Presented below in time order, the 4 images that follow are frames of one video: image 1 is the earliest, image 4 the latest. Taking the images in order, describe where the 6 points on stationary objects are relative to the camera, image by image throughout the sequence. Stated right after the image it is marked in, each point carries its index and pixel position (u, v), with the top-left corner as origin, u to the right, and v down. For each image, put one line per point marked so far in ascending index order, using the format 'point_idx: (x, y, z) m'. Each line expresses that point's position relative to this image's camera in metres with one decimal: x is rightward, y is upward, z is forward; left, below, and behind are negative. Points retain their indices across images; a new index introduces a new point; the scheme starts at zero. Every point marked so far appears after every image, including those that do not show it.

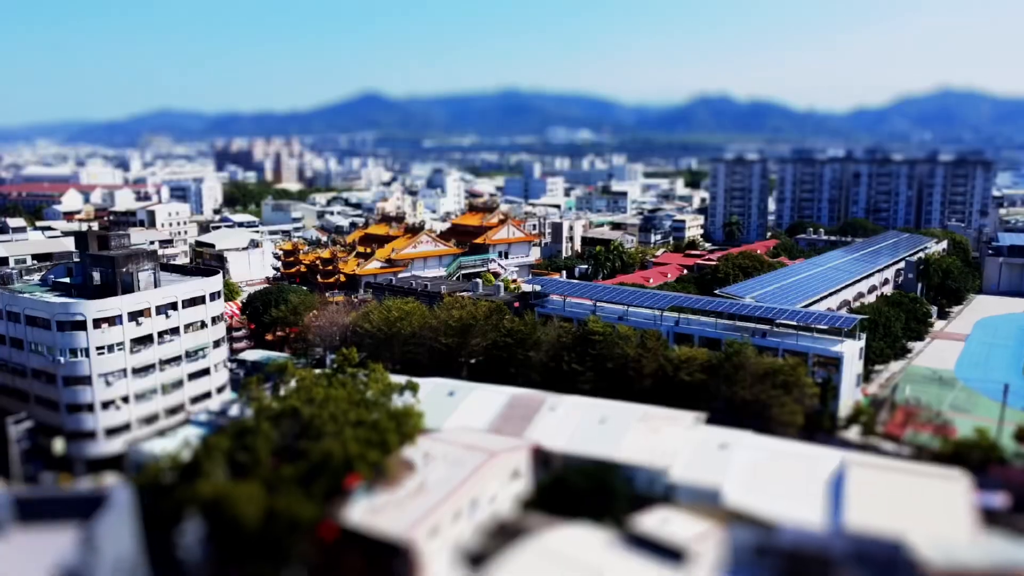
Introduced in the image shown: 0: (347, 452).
0: (-3.8, -3.7, +18.7) m
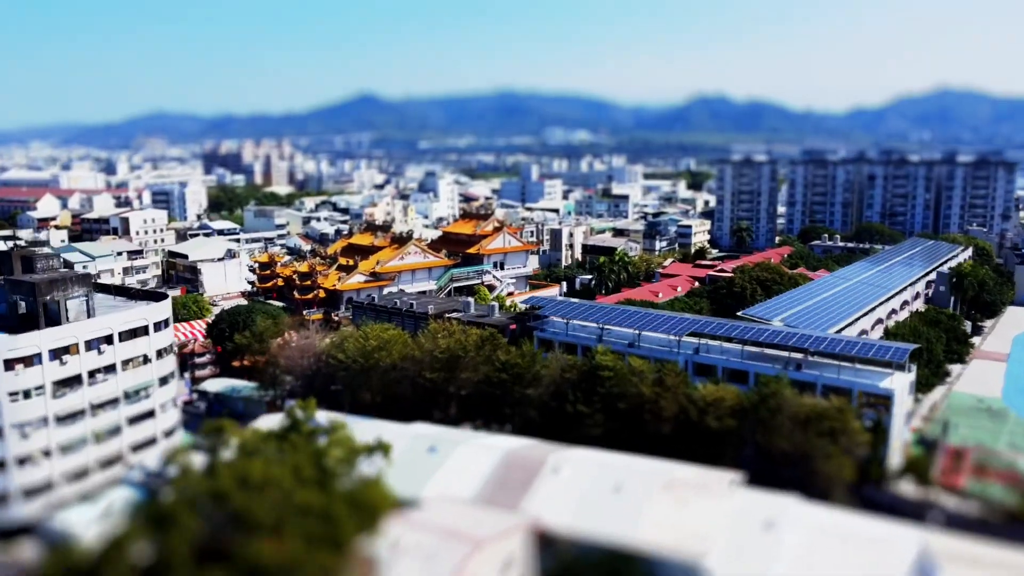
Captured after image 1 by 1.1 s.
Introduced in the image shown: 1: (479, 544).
0: (-3.9, -4.6, +14.3) m
1: (-0.6, -5.1, +16.4) m
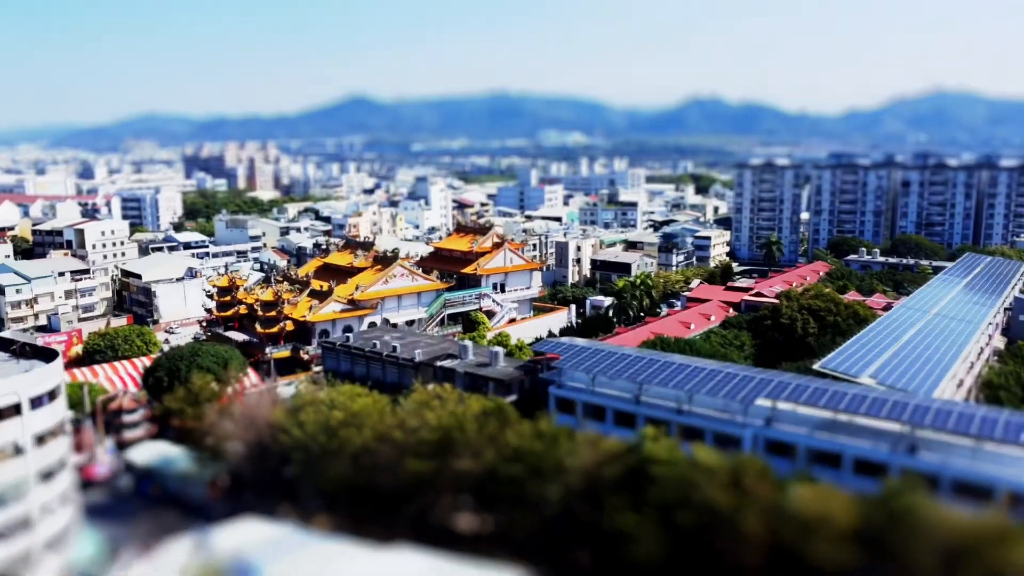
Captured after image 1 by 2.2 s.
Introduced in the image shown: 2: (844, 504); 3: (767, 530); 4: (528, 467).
0: (-3.4, -6.0, +6.8) m
1: (-0.2, -6.5, +8.9) m
2: (+7.0, -4.6, +17.1) m
3: (+5.3, -5.0, +17.2) m
4: (+0.4, -4.3, +19.9) m
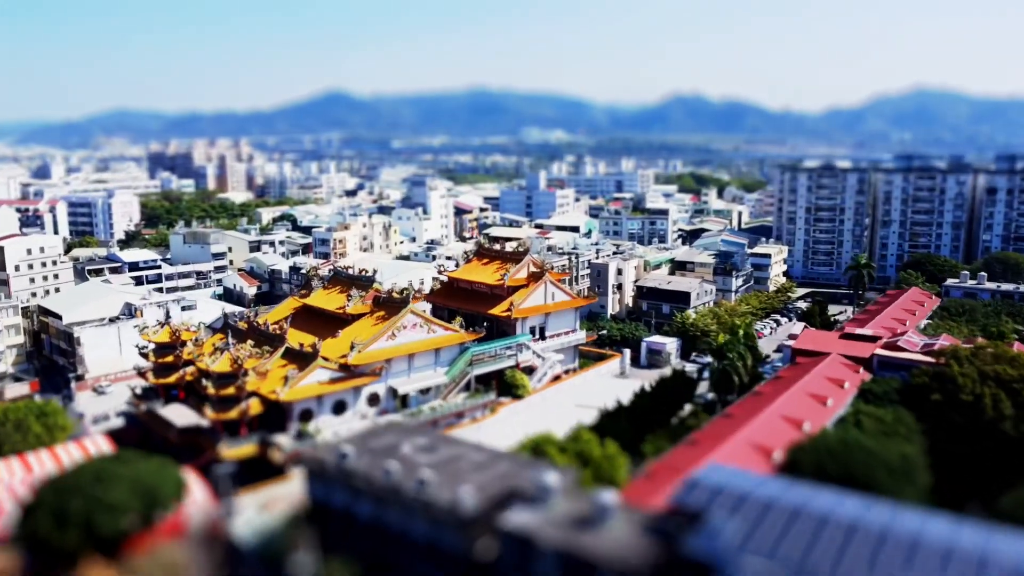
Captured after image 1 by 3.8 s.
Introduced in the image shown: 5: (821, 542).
0: (-0.4, -8.2, -5.0) m
1: (+2.7, -8.6, -2.8) m
2: (+9.7, -6.7, +5.6) m
3: (+8.0, -7.1, +5.7) m
4: (+3.0, -6.4, +8.2) m
5: (+5.5, -4.3, +15.2) m
